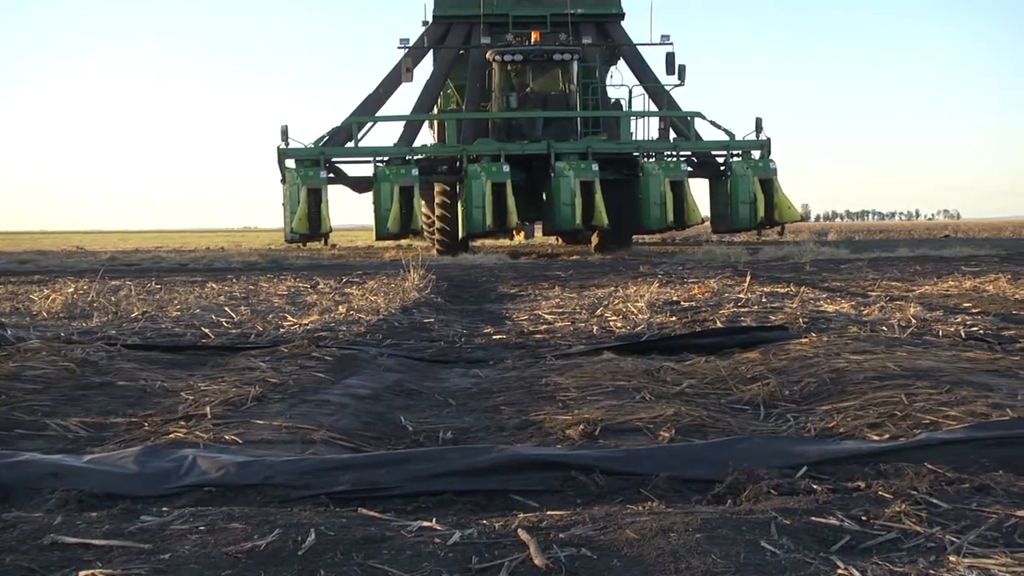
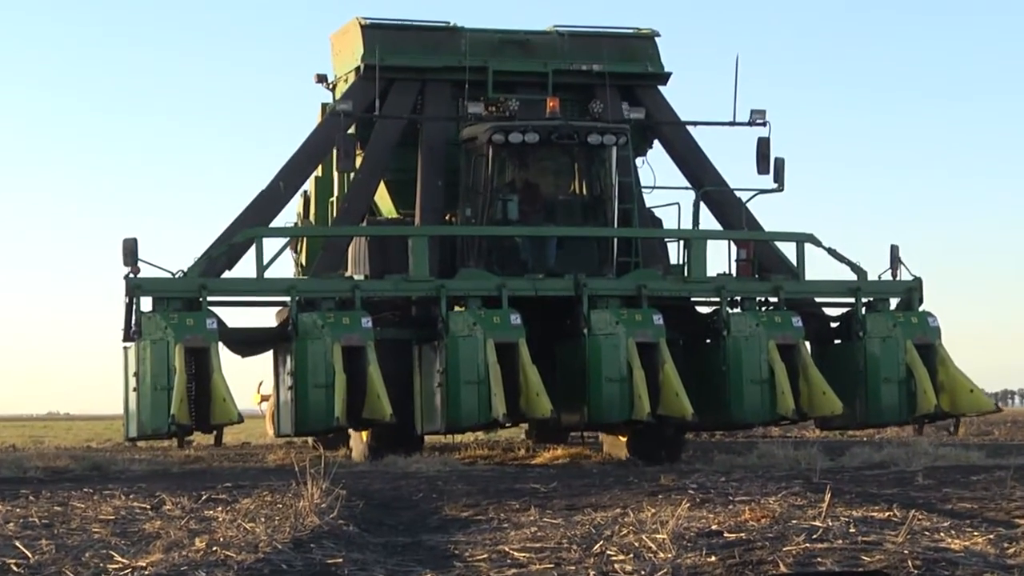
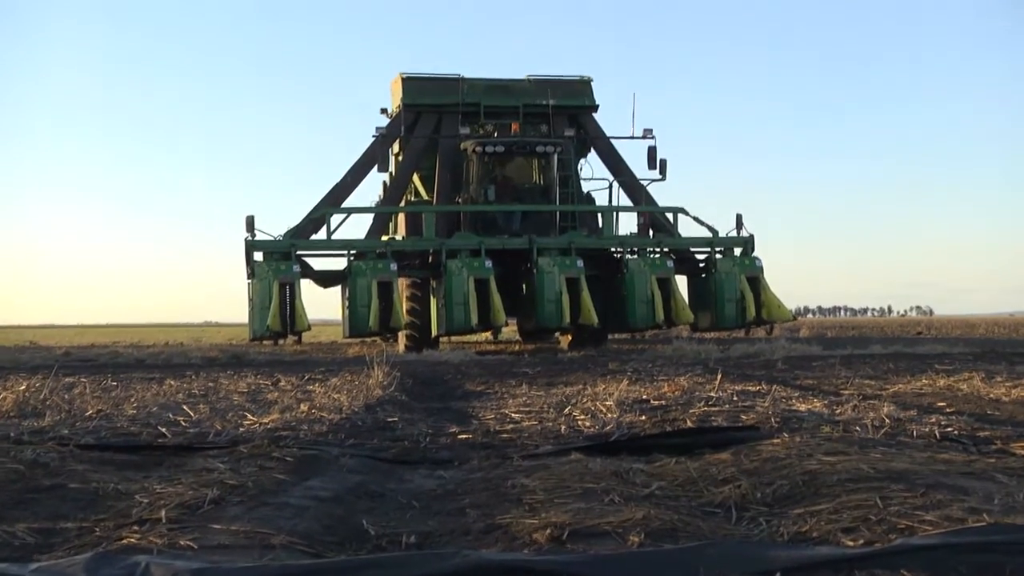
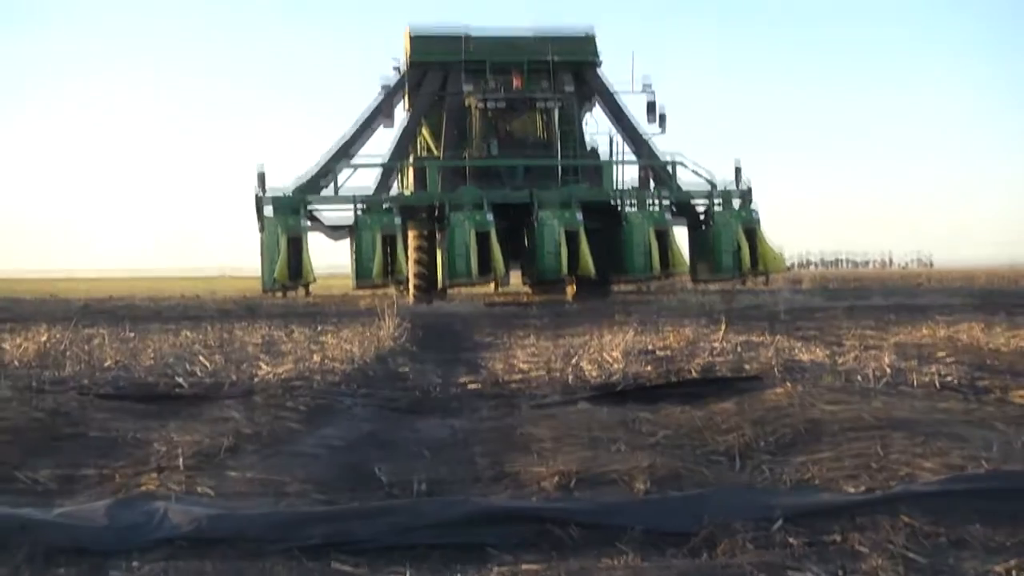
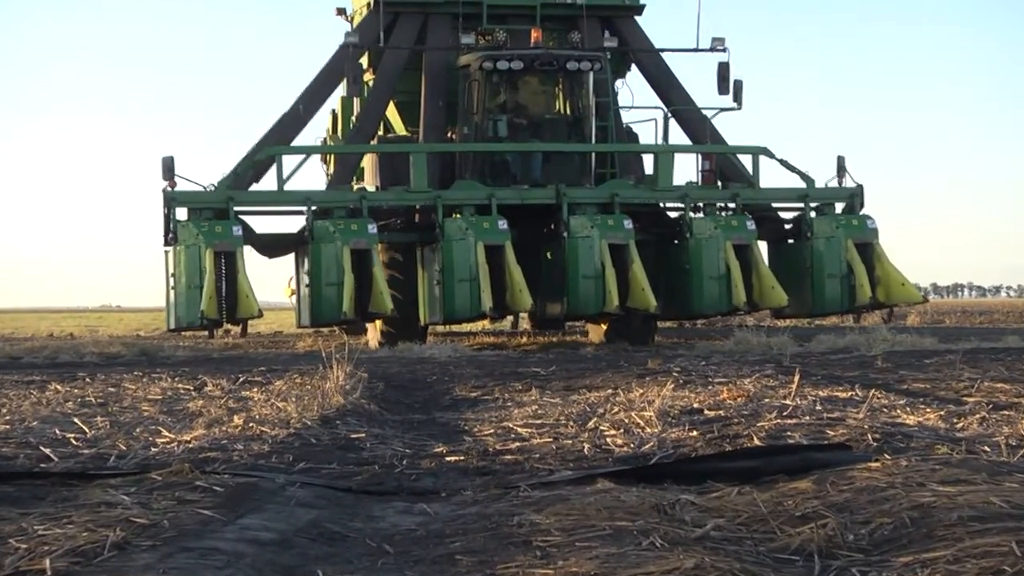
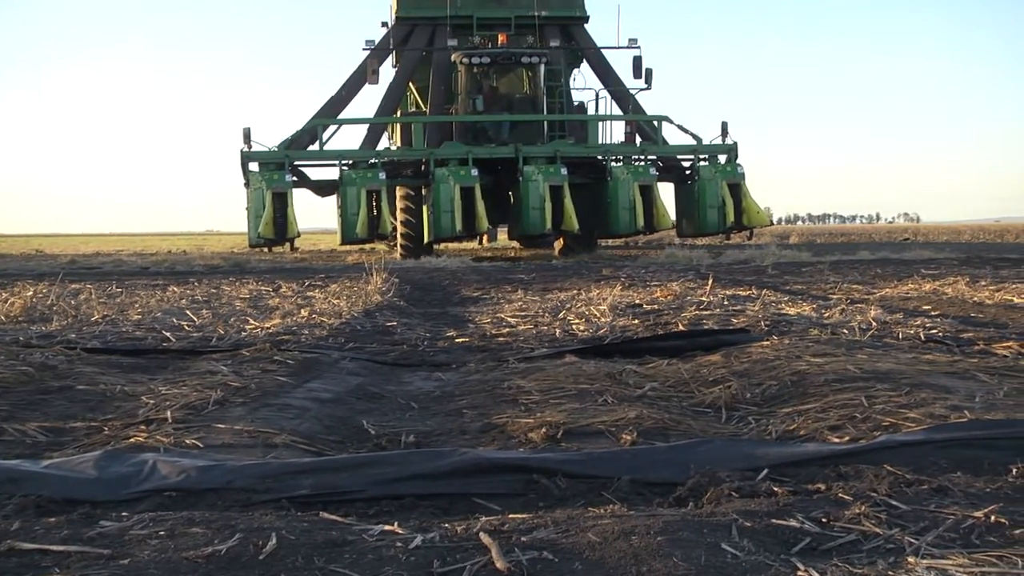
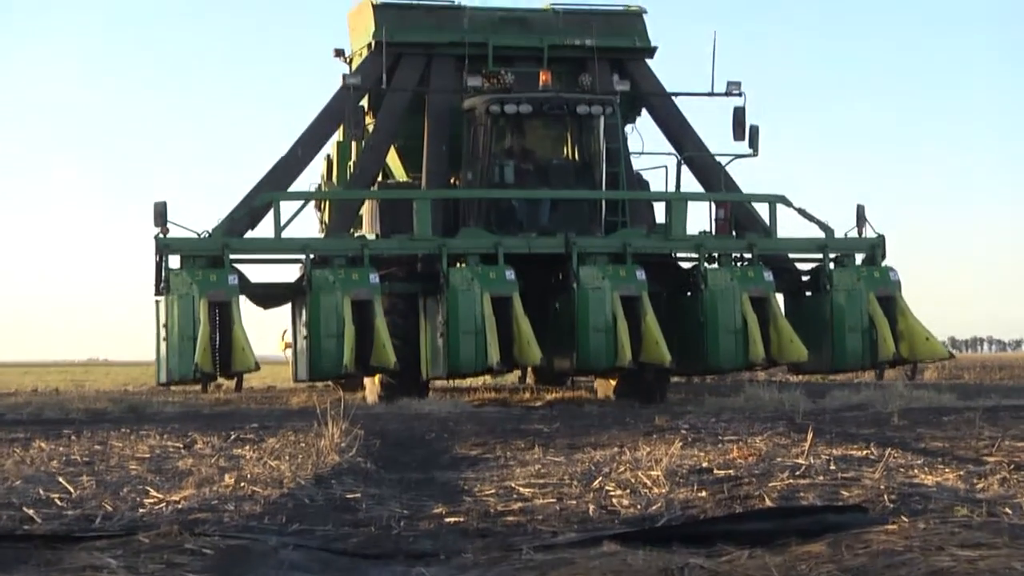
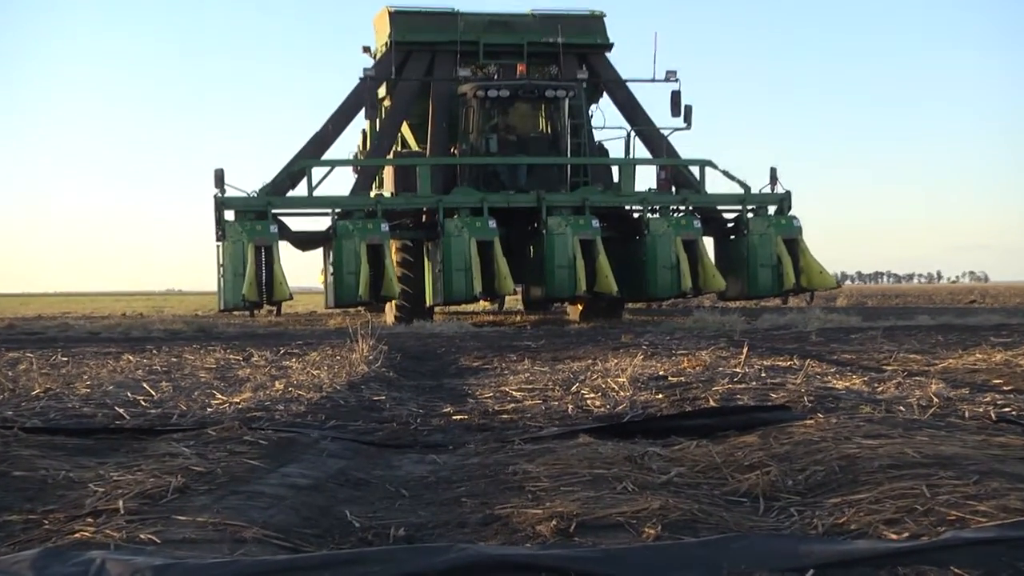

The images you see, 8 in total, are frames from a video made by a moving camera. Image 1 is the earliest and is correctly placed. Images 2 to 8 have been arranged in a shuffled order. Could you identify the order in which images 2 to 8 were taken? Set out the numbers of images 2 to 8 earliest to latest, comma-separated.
6, 4, 3, 8, 5, 7, 2
